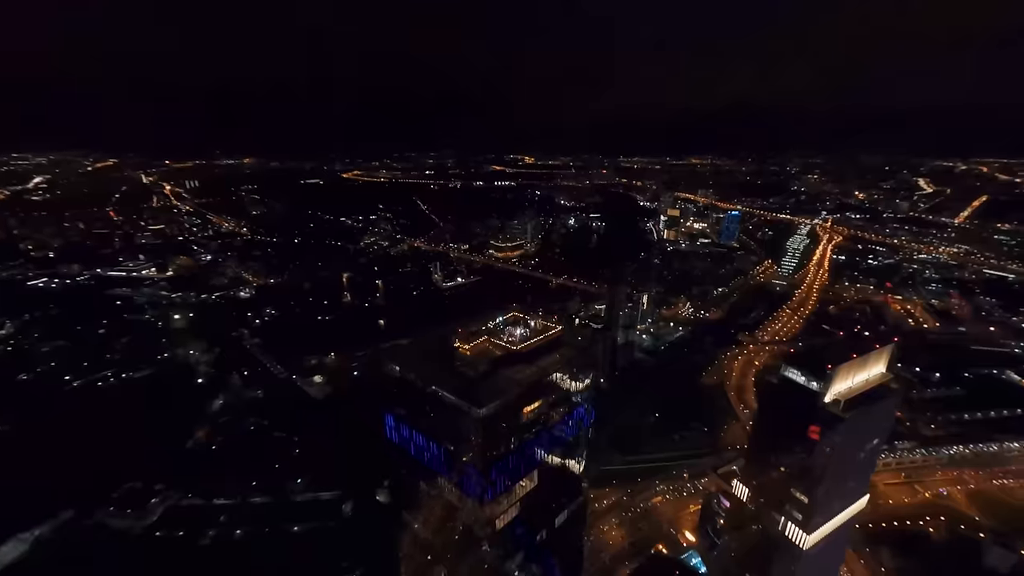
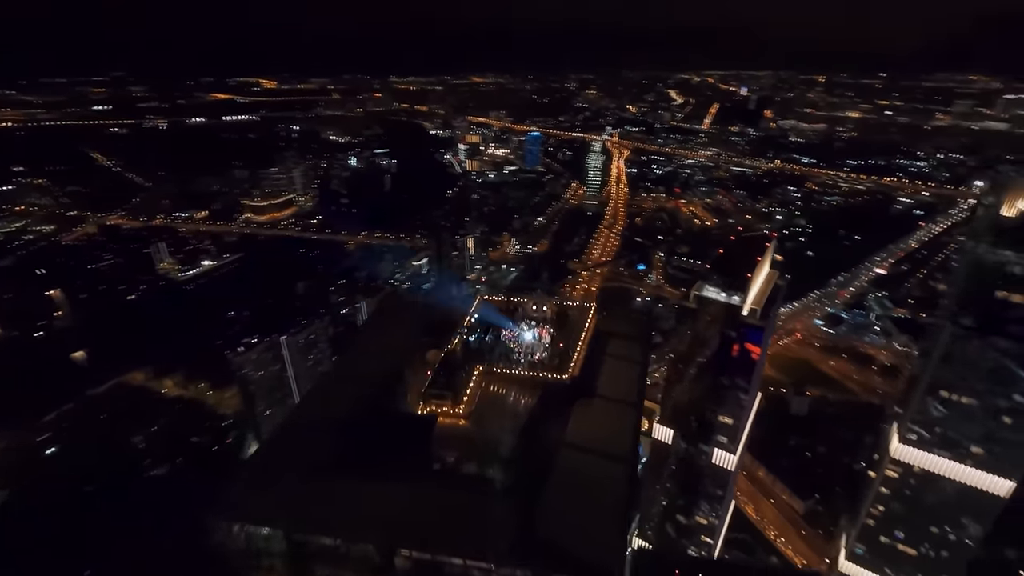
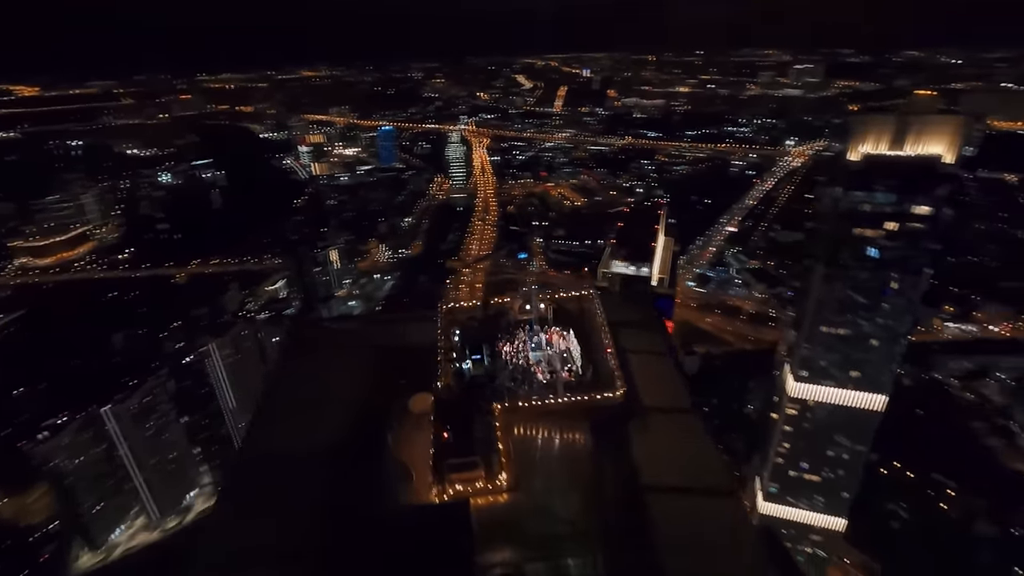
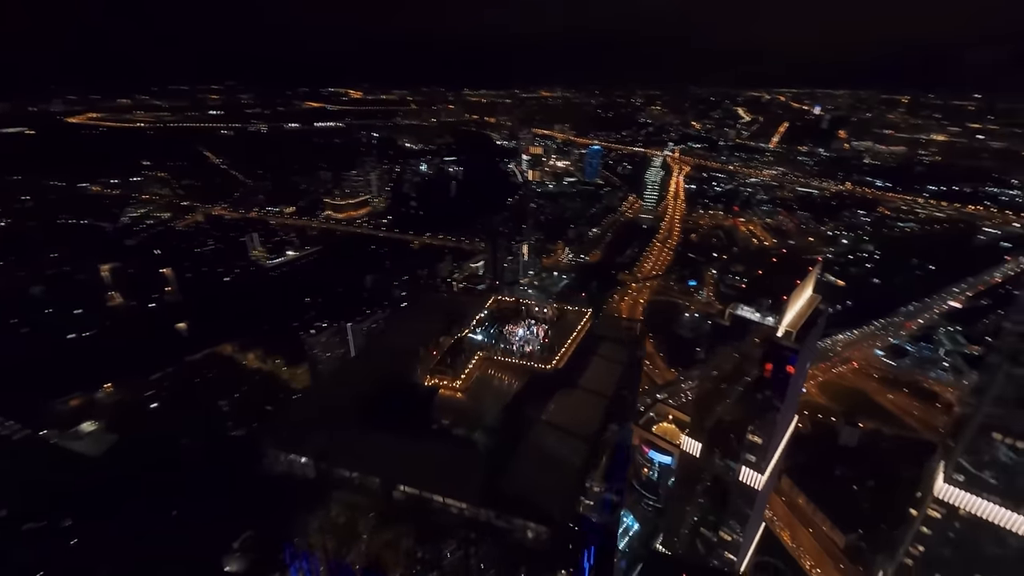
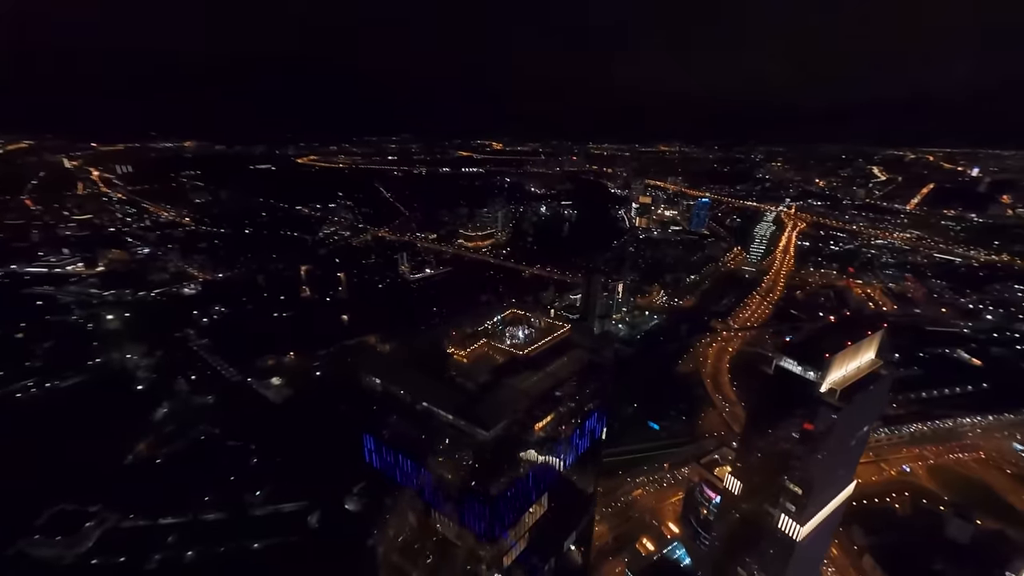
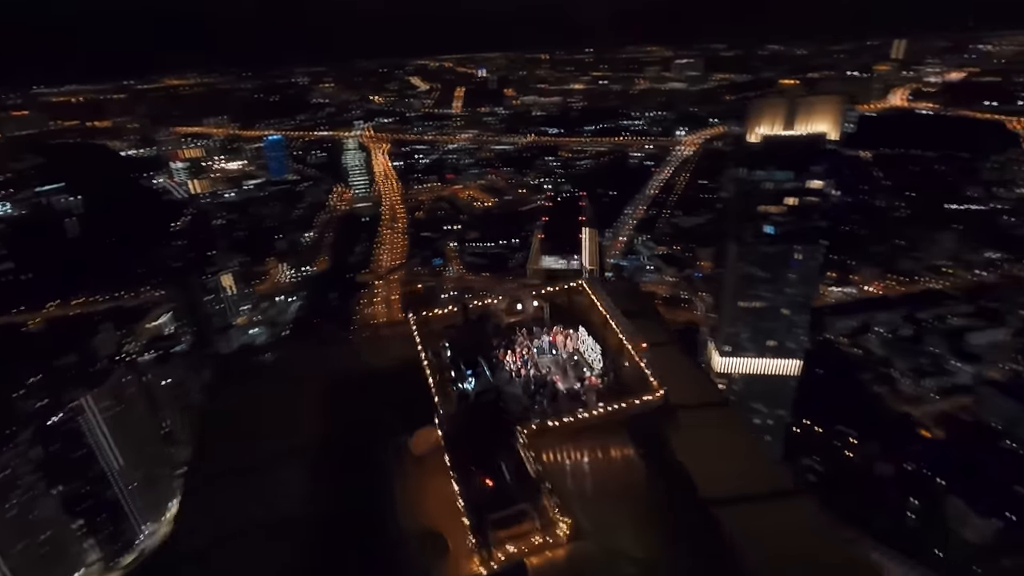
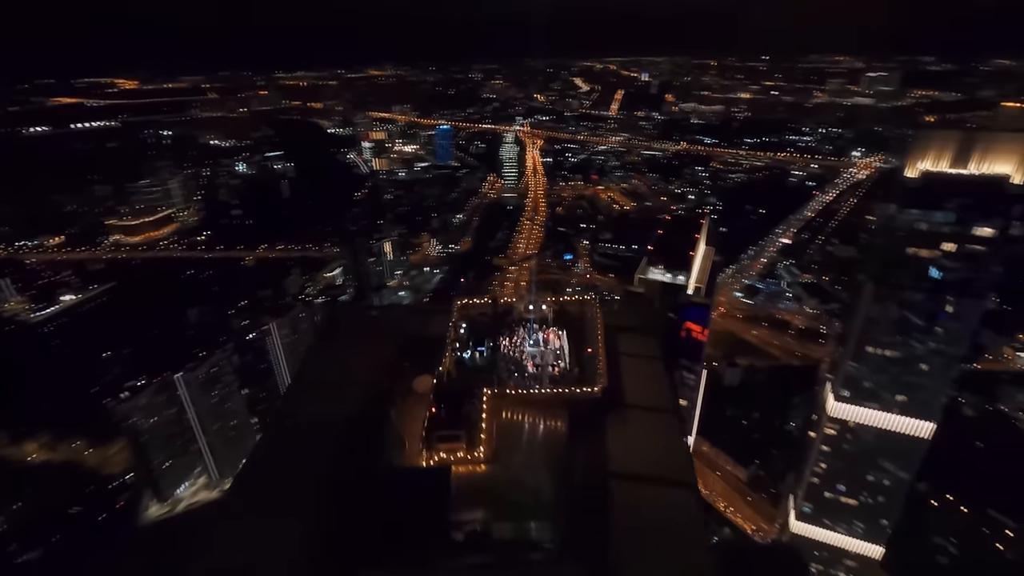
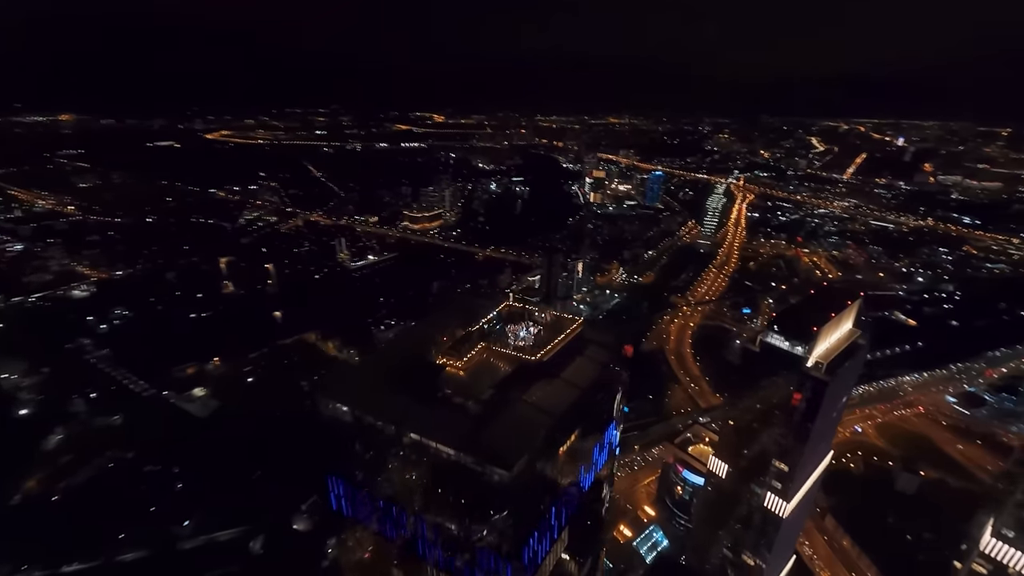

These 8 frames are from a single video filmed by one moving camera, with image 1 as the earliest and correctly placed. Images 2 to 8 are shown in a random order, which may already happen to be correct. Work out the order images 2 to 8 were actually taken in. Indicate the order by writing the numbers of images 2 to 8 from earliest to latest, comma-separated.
5, 8, 4, 2, 7, 3, 6
